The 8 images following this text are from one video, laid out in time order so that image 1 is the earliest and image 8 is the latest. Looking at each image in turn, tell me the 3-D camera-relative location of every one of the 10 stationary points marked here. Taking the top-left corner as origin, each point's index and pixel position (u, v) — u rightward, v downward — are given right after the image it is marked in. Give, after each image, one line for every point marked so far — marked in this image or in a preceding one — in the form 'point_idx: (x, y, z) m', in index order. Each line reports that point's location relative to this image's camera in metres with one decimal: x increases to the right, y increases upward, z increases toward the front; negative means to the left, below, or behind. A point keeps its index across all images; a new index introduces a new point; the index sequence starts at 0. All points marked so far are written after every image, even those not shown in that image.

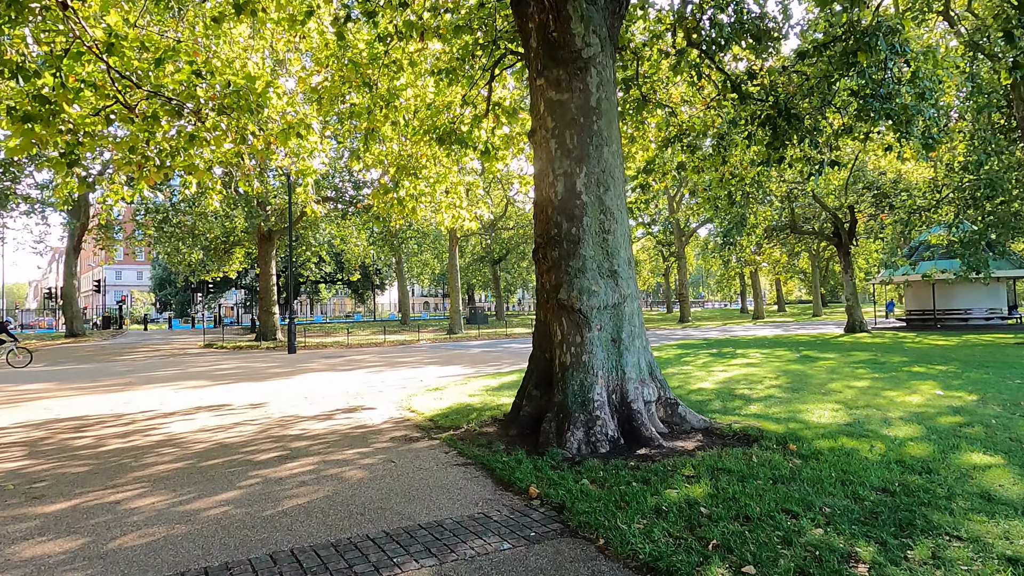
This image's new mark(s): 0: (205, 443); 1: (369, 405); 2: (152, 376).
0: (-3.2, -1.6, +7.0) m
1: (-2.1, -1.7, +9.6) m
2: (-8.1, -2.0, +15.1) m
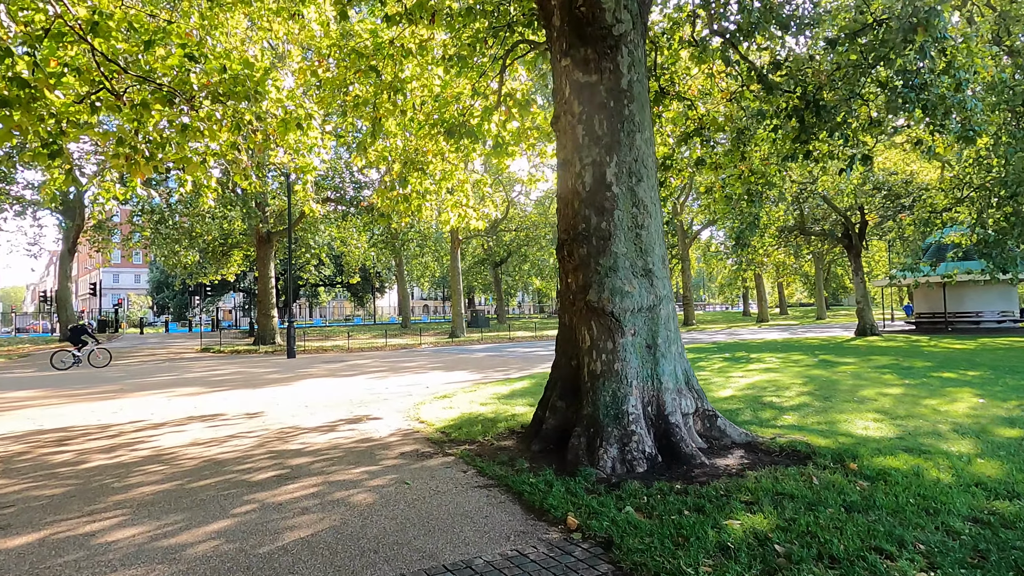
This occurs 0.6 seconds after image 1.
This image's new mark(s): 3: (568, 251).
0: (-3.0, -1.6, +6.4) m
1: (-1.9, -1.7, +9.0) m
2: (-7.9, -2.0, +14.5) m
3: (+0.5, +0.3, +6.0) m
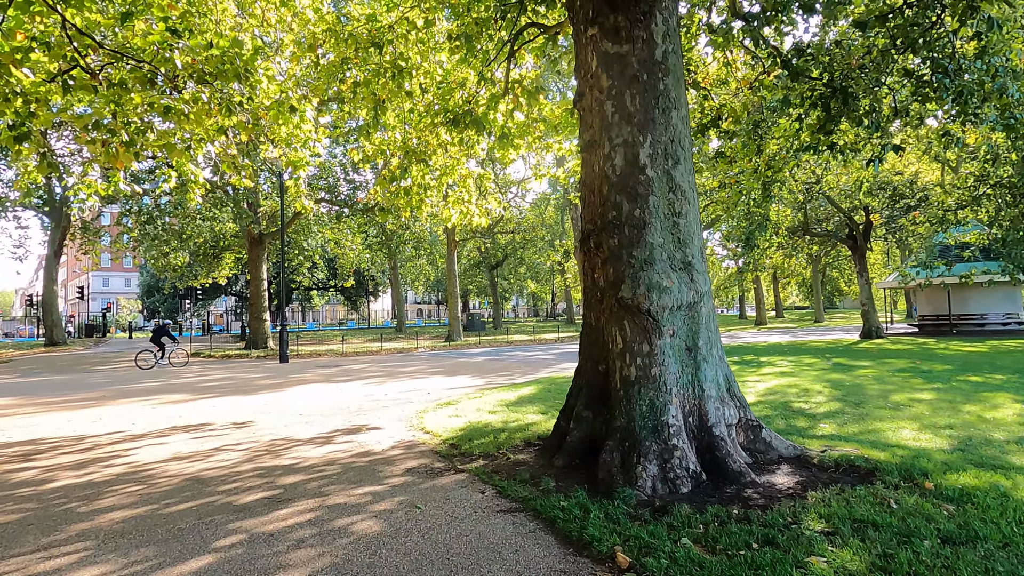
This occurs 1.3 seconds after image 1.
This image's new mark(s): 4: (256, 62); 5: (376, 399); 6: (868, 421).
0: (-2.8, -1.6, +5.7) m
1: (-1.7, -1.7, +8.3) m
2: (-7.9, -2.1, +13.7) m
3: (+0.7, +0.4, +5.4) m
4: (-2.8, +2.5, +7.4) m
5: (-2.2, -1.8, +10.9) m
6: (+4.2, -1.6, +7.8) m
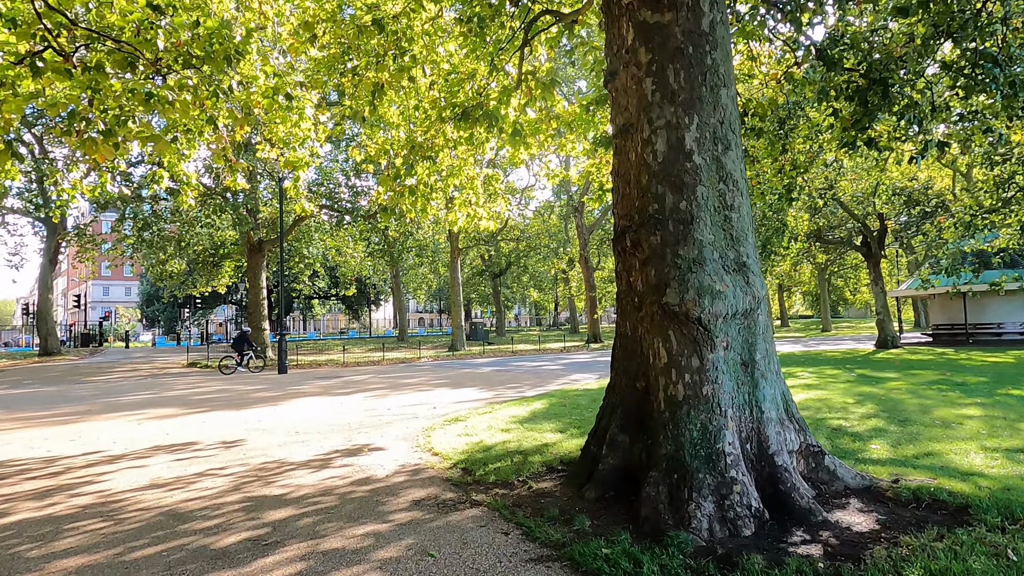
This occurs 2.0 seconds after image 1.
0: (-2.7, -1.6, +4.9) m
1: (-1.5, -1.8, +7.6) m
2: (-7.7, -2.2, +13.0) m
3: (+0.8, +0.3, +4.6) m
4: (-2.7, +2.5, +6.7) m
5: (-2.0, -1.9, +10.2) m
6: (+4.4, -1.6, +7.1) m
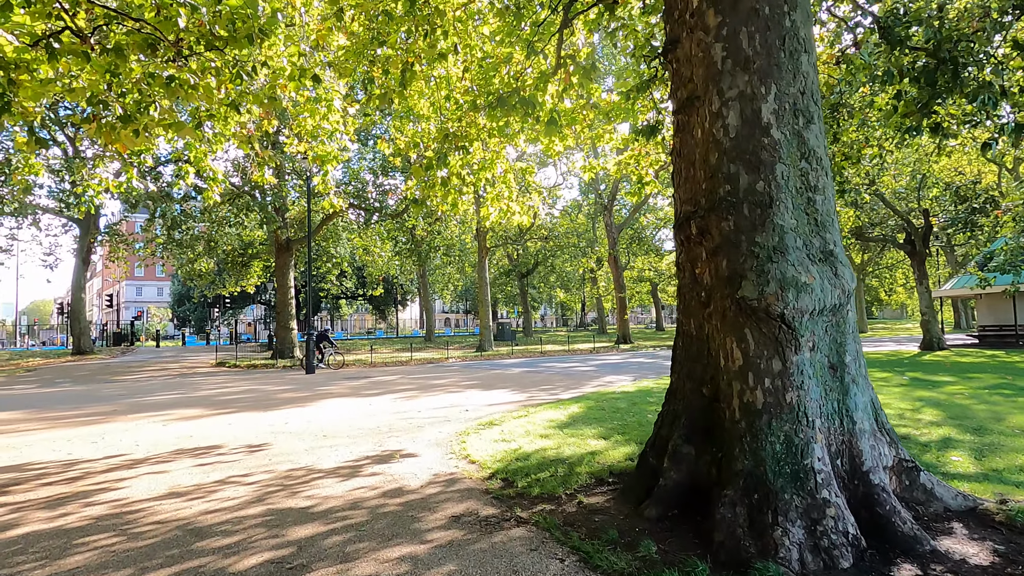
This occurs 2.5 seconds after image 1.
0: (-2.3, -1.6, +4.5) m
1: (-1.1, -1.7, +7.1) m
2: (-7.0, -2.2, +12.8) m
3: (+1.2, +0.4, +4.1) m
4: (-2.3, +2.5, +6.3) m
5: (-1.5, -1.9, +9.8) m
6: (+4.8, -1.6, +6.4) m
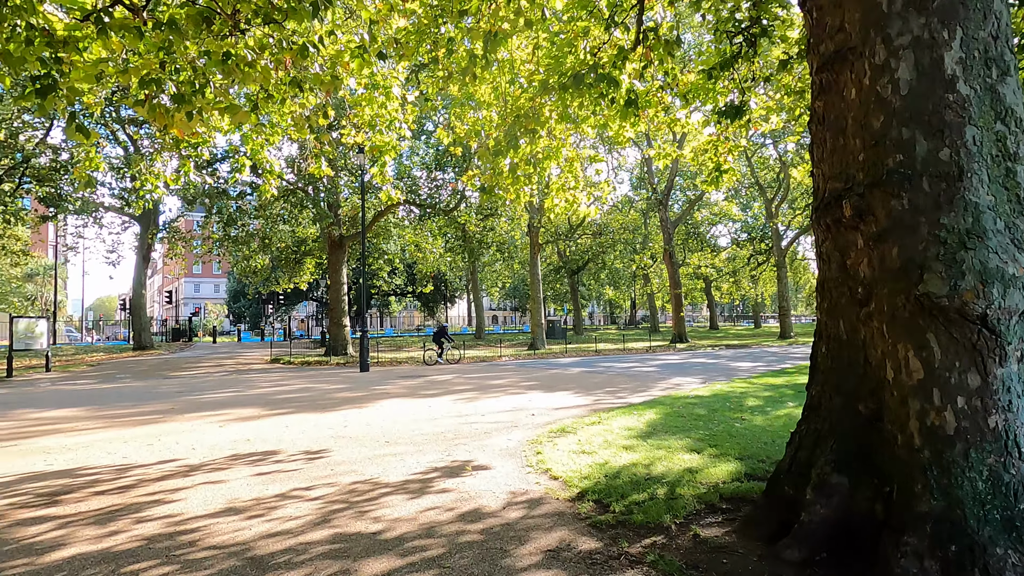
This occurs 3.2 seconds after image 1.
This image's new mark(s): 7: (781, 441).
0: (-1.7, -1.6, +4.0) m
1: (-0.3, -1.7, +6.5) m
2: (-5.8, -2.1, +12.5) m
3: (+1.7, +0.4, +3.3) m
4: (-1.5, +2.5, +5.8) m
5: (-0.5, -1.8, +9.2) m
6: (+5.5, -1.6, +5.4) m
7: (+2.9, -1.7, +7.2) m
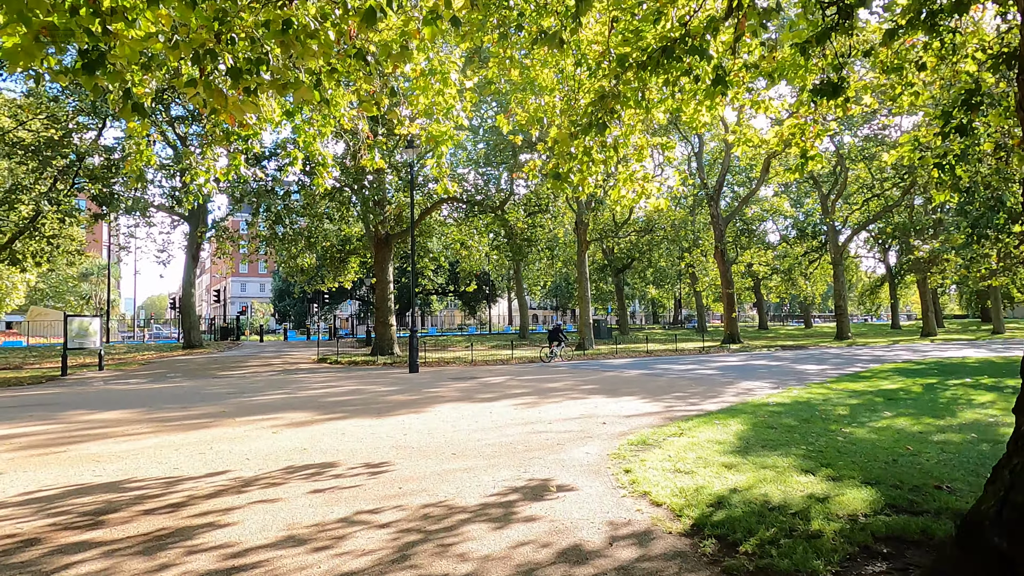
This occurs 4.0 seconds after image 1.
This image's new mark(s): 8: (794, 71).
0: (-1.1, -1.5, +3.4) m
1: (+0.4, -1.7, +5.8) m
2: (-4.7, -2.1, +12.1) m
3: (+2.3, +0.4, +2.5) m
4: (-0.8, +2.6, +5.1) m
5: (+0.4, -1.8, +8.5) m
6: (+6.2, -1.5, +4.3) m
7: (+3.7, -1.6, +6.3) m
8: (+3.9, +3.0, +9.1) m
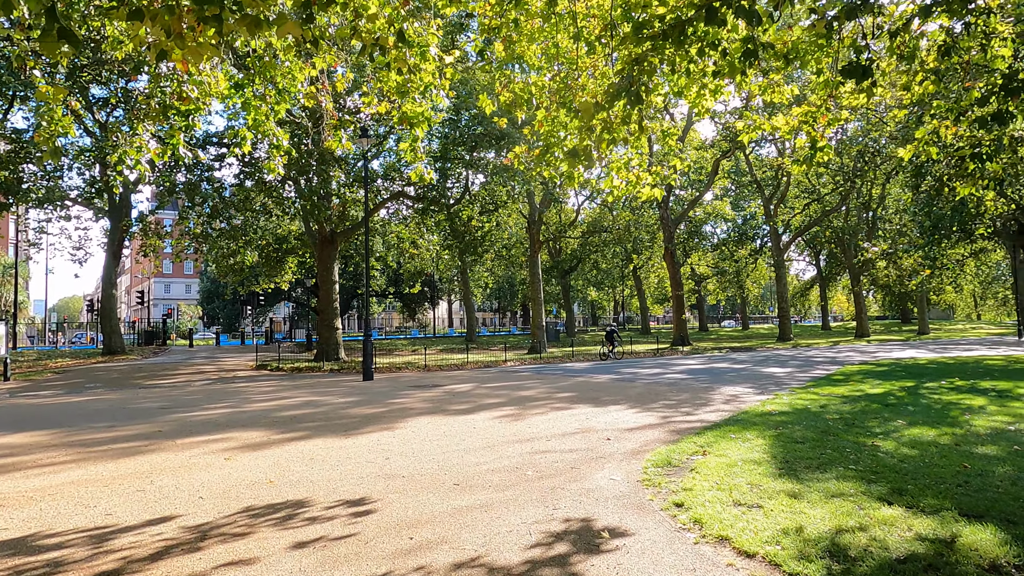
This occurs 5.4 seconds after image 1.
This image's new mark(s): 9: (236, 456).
0: (-0.6, -1.5, +2.2) m
1: (+0.7, -1.6, +4.7) m
2: (-5.1, -2.1, +10.5) m
3: (+2.9, +0.5, +1.6) m
4: (-0.5, +2.6, +4.0) m
5: (+0.3, -1.8, +7.4) m
6: (+6.5, -1.5, +3.9) m
7: (+3.9, -1.6, +5.6) m
8: (+3.8, +3.0, +8.4) m
9: (-3.0, -1.8, +7.3) m
